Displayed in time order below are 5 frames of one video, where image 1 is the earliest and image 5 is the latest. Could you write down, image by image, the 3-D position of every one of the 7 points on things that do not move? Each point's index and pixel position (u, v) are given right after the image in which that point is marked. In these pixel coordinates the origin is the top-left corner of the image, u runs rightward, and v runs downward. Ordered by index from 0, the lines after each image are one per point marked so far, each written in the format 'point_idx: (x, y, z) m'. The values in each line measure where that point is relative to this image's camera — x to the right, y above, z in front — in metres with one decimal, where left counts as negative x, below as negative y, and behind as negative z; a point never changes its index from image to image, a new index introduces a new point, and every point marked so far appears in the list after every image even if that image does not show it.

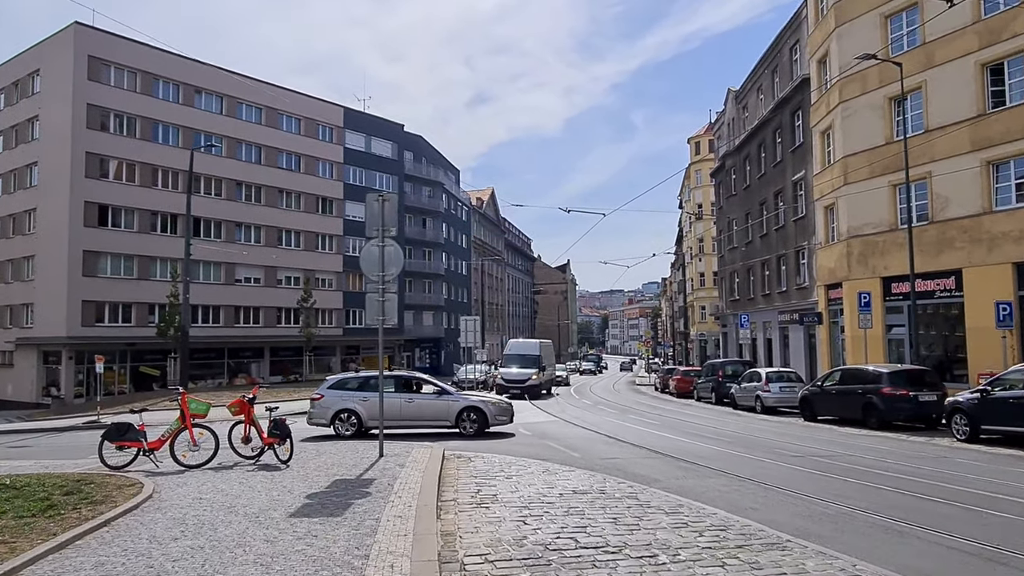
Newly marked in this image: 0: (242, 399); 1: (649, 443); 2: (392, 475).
0: (-3.5, -1.4, +9.9) m
1: (+2.5, -2.7, +13.8) m
2: (-1.3, -2.0, +8.3) m
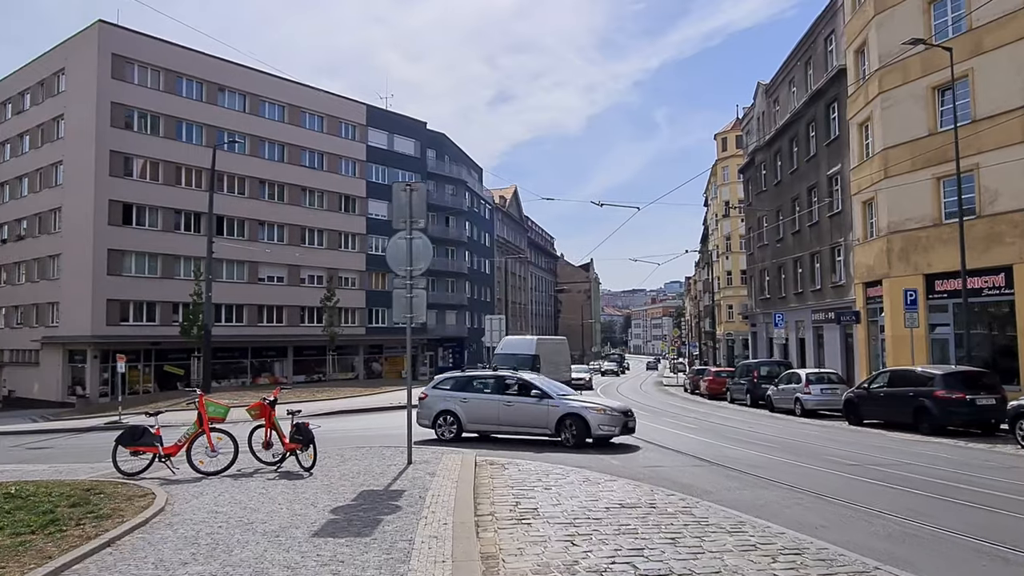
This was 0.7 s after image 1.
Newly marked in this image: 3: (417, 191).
0: (-3.0, -1.4, +9.3) m
1: (+3.0, -2.7, +13.0) m
2: (-0.9, -2.0, +7.7) m
3: (-1.2, +1.2, +9.6) m
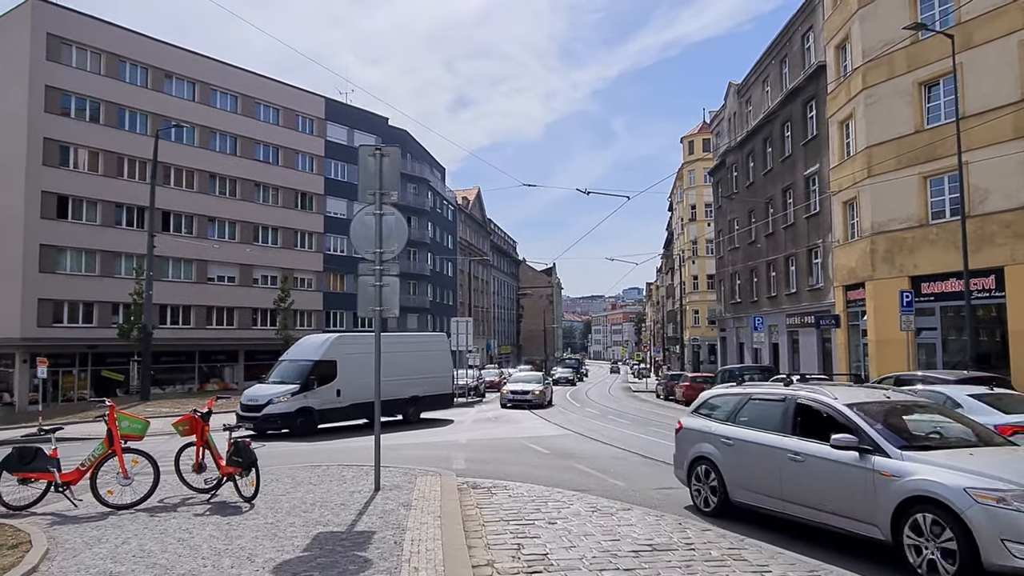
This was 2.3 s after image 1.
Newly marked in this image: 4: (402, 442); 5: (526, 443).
0: (-3.1, -1.2, +7.5) m
1: (+2.7, -2.6, +11.5) m
2: (-0.9, -1.8, +5.9) m
3: (-1.3, +1.3, +7.9) m
4: (-2.1, -2.9, +14.6) m
5: (+0.3, -2.9, +14.4) m
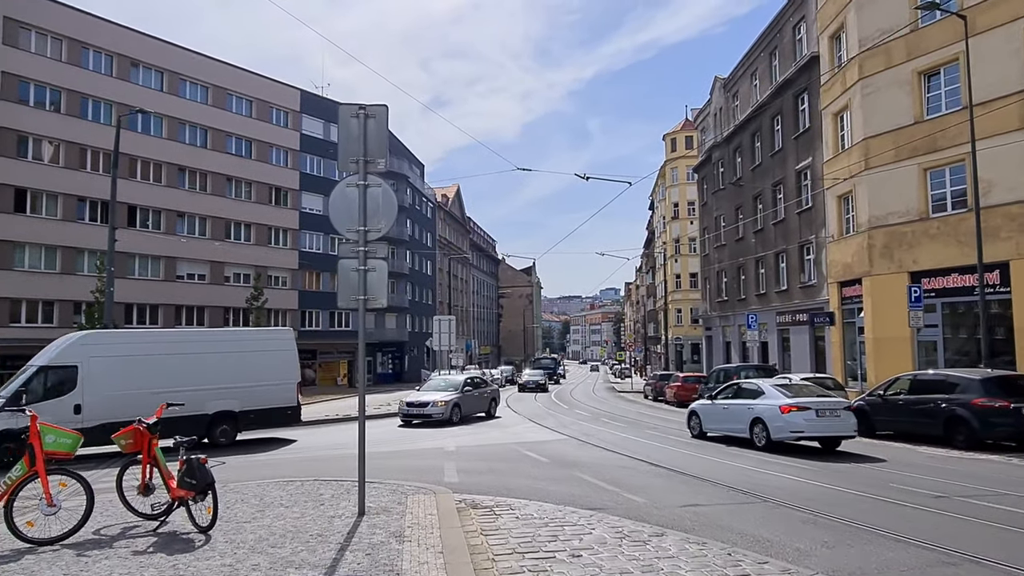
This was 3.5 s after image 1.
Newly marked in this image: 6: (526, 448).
0: (-3.0, -1.1, +6.2) m
1: (+2.7, -2.5, +10.4) m
2: (-0.8, -1.7, +4.7) m
3: (-1.2, +1.5, +6.7) m
4: (-2.2, -2.8, +13.3) m
5: (+0.1, -2.8, +13.2) m
6: (+0.2, -2.8, +13.5) m
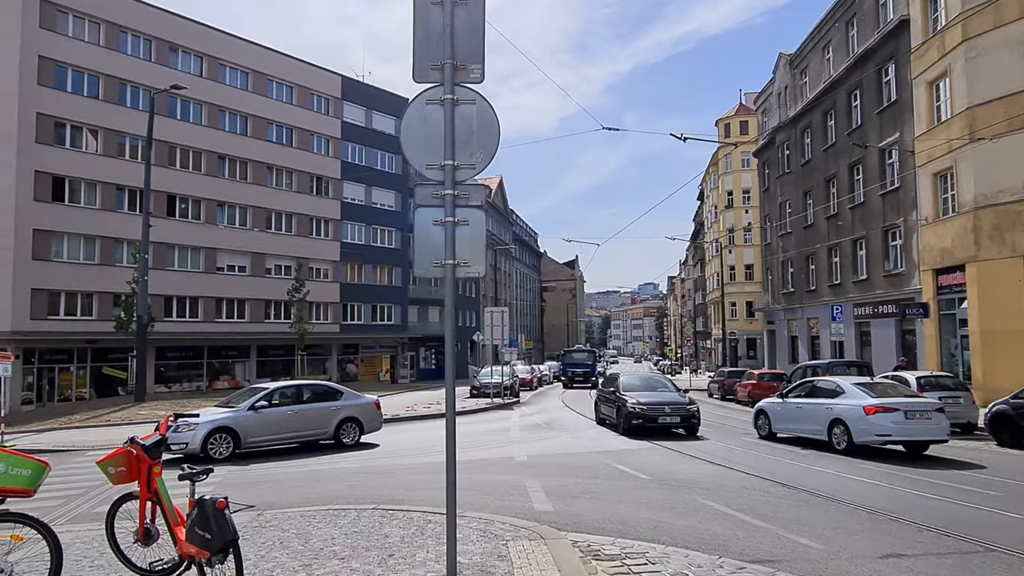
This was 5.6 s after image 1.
0: (-2.1, -0.9, +4.3) m
1: (+3.8, -2.2, +8.2) m
2: (+0.1, -1.5, +2.7) m
3: (-0.3, +1.7, +4.7) m
4: (-1.0, -2.6, +11.4) m
5: (+1.4, -2.5, +11.2) m
6: (+1.5, -2.5, +11.4) m
